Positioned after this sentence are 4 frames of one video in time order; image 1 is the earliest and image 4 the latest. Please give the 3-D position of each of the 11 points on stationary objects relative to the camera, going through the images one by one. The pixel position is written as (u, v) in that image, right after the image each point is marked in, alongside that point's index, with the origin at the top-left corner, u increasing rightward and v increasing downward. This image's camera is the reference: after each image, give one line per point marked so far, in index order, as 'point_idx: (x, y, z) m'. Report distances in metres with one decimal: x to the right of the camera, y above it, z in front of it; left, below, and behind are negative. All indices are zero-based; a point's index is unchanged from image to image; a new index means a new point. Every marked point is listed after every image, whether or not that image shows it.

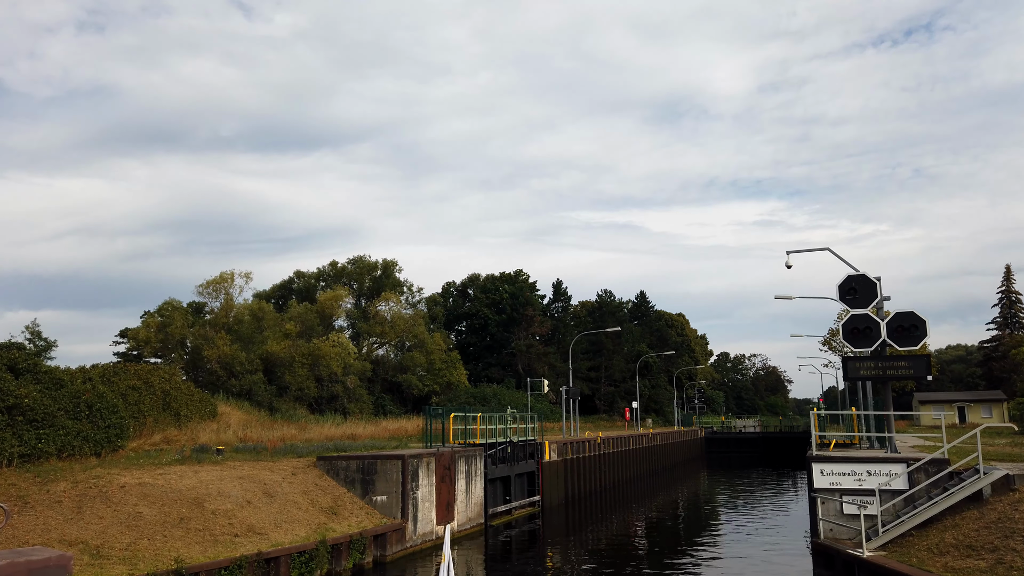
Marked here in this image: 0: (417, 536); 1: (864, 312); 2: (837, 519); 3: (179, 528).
0: (-2.2, -5.8, +17.0) m
1: (+6.8, -0.5, +14.2) m
2: (+5.8, -4.1, +13.1) m
3: (-5.8, -4.2, +12.8) m
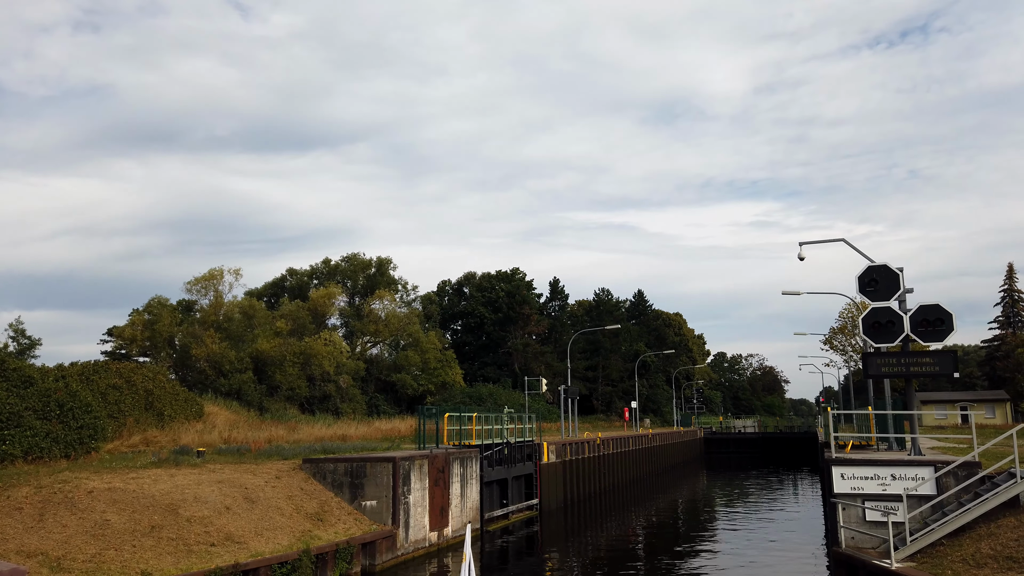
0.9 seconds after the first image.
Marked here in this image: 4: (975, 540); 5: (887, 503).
0: (-2.3, -5.6, +16.1) m
1: (+6.8, -0.3, +13.3) m
2: (+5.8, -4.0, +12.2) m
3: (-5.8, -4.0, +11.8) m
4: (+6.7, -3.7, +10.7) m
5: (+6.2, -3.6, +12.2) m
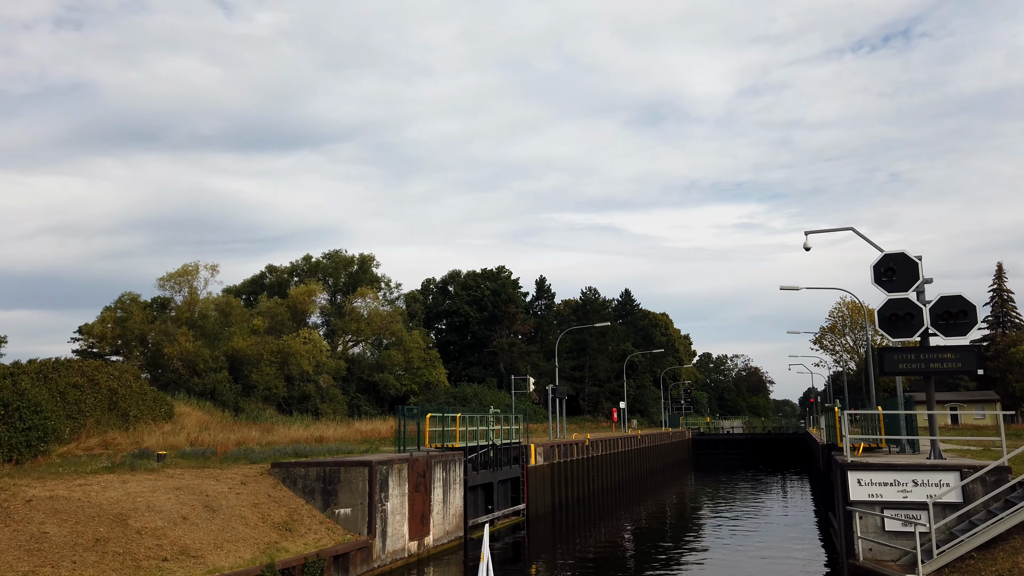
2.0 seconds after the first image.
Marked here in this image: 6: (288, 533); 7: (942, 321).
0: (-2.6, -5.4, +14.9) m
1: (+6.6, -0.1, +12.3) m
2: (+5.6, -3.8, +11.2) m
3: (-6.0, -3.8, +10.6) m
4: (+6.6, -3.5, +9.7) m
5: (+6.0, -3.4, +11.1) m
6: (-4.1, -4.4, +13.3) m
7: (+7.0, -0.5, +12.0) m
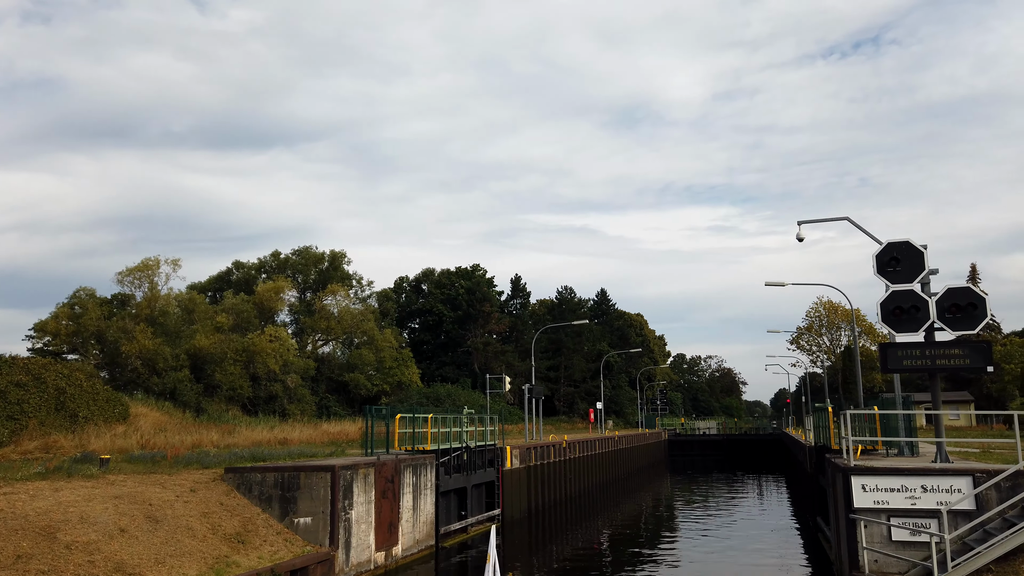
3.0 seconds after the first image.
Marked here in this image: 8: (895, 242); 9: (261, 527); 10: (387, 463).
0: (-3.0, -5.2, +13.7) m
1: (+6.2, 0.0, +11.5) m
2: (+5.2, -3.6, +10.3) m
3: (-6.3, -3.6, +9.3) m
4: (+6.3, -3.4, +8.9) m
5: (+5.7, -3.2, +10.3) m
6: (-4.5, -4.2, +12.1) m
7: (+6.7, -0.4, +11.2) m
8: (+6.2, +0.7, +11.9) m
9: (-4.5, -4.2, +13.0) m
10: (-2.7, -3.8, +15.9) m
